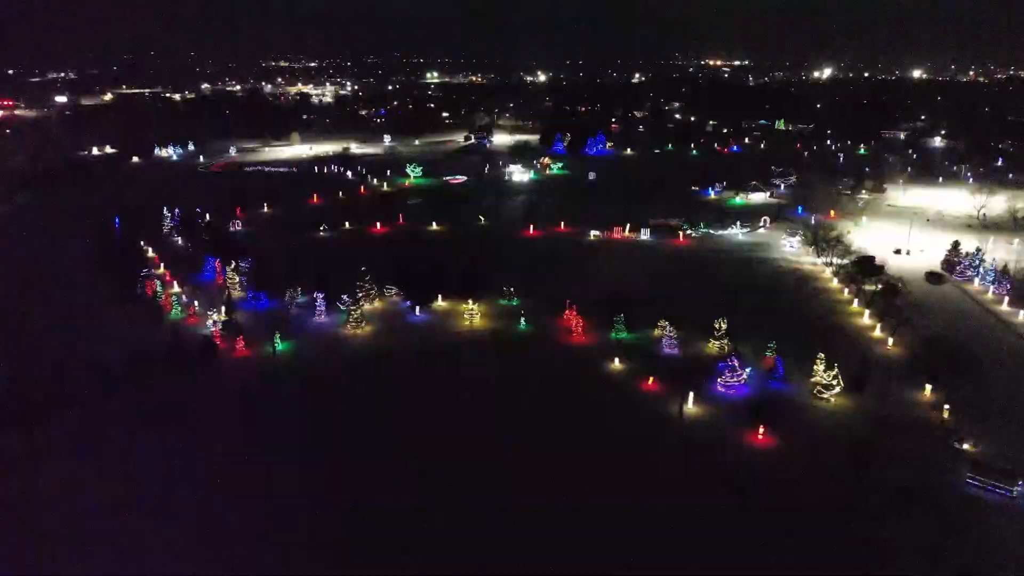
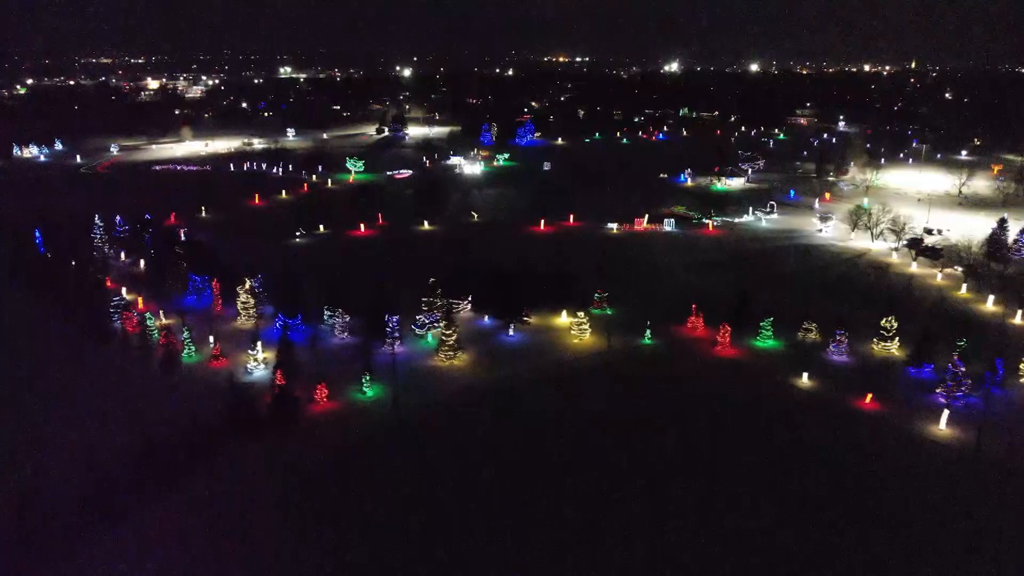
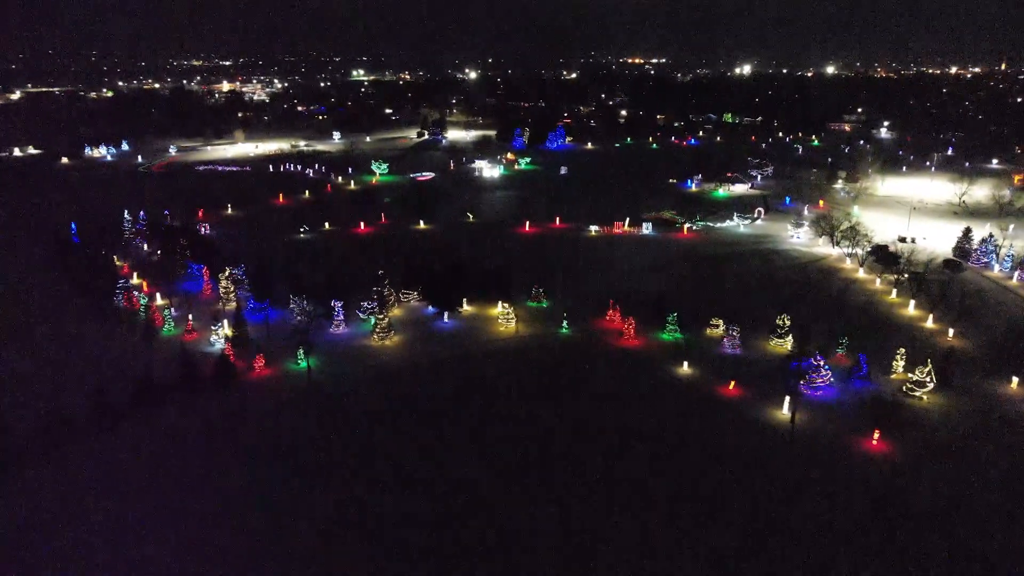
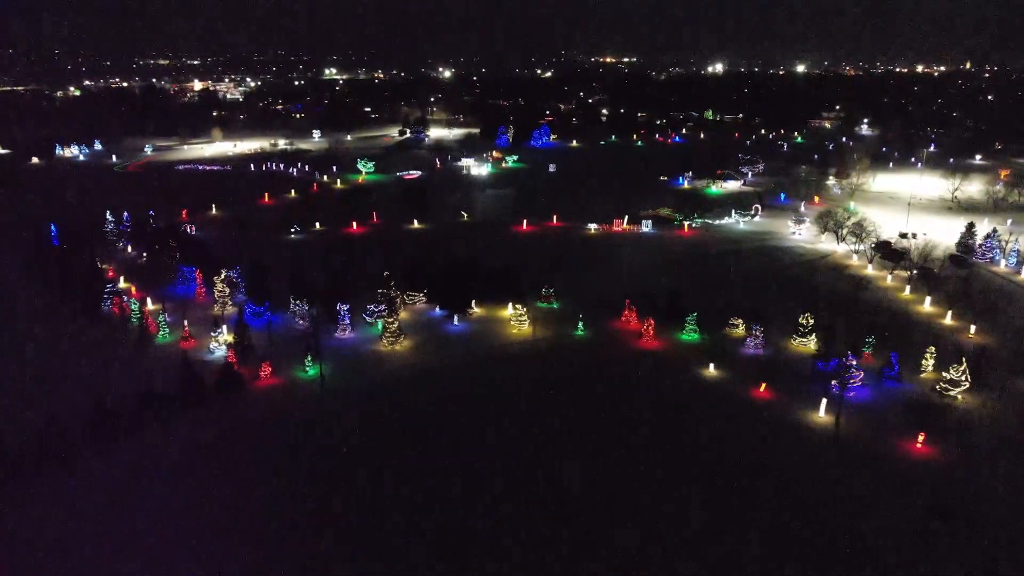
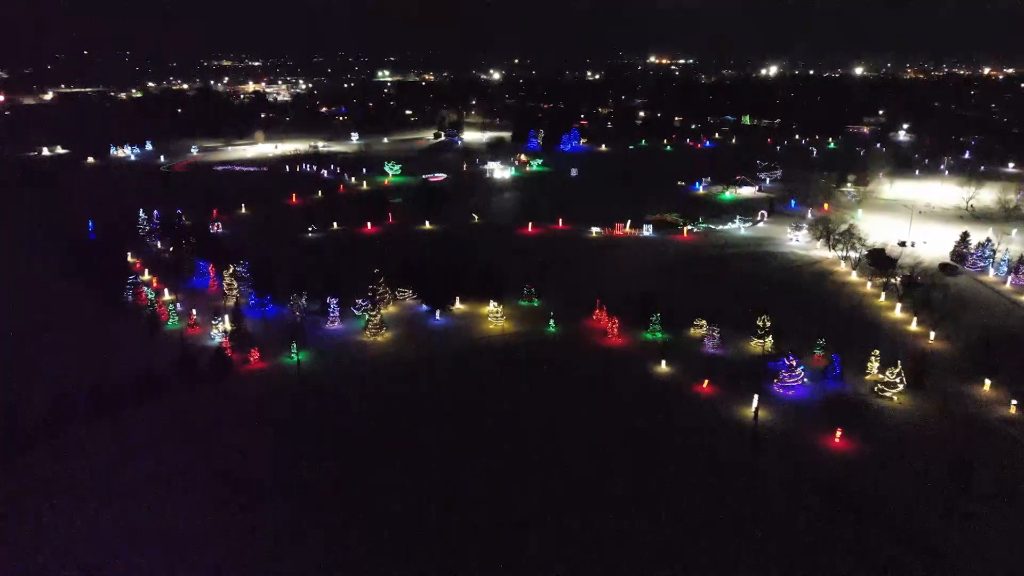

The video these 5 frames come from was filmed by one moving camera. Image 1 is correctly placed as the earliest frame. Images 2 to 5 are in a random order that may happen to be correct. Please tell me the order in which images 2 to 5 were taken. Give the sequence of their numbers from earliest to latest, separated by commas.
5, 3, 4, 2
